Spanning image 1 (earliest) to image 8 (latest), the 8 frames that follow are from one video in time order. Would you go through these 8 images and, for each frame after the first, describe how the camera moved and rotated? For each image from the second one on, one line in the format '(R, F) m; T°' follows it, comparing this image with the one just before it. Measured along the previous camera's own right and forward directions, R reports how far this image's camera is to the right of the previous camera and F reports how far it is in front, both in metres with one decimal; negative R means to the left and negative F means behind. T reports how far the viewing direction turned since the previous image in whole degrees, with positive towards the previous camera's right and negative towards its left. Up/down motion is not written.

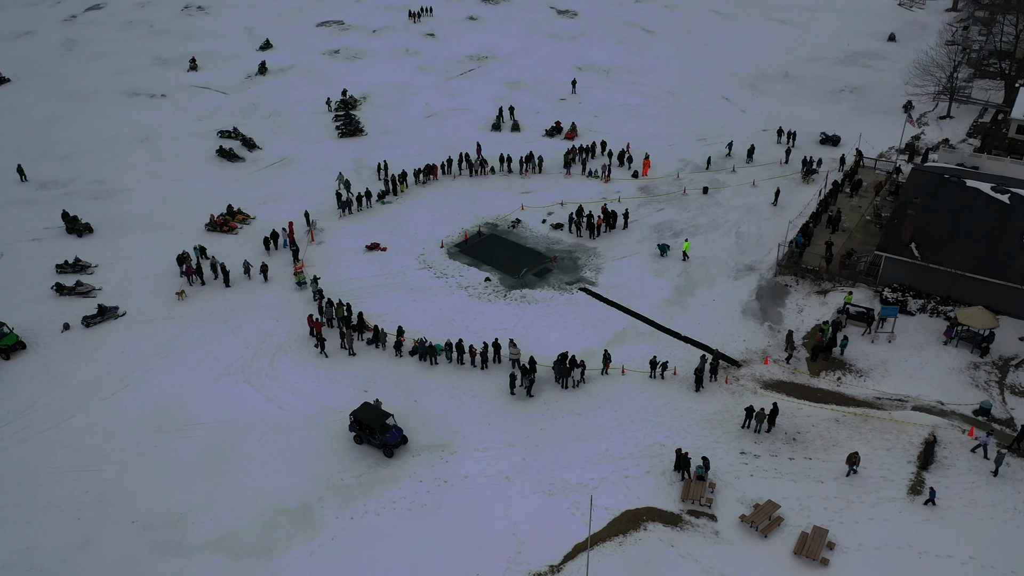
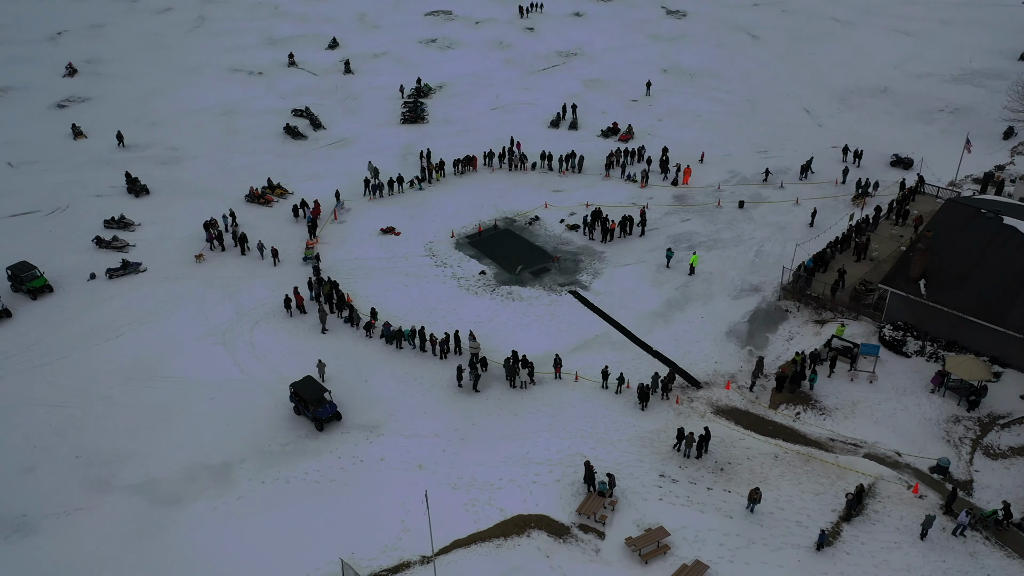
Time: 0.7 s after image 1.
(+5.6, +0.5) m; -9°
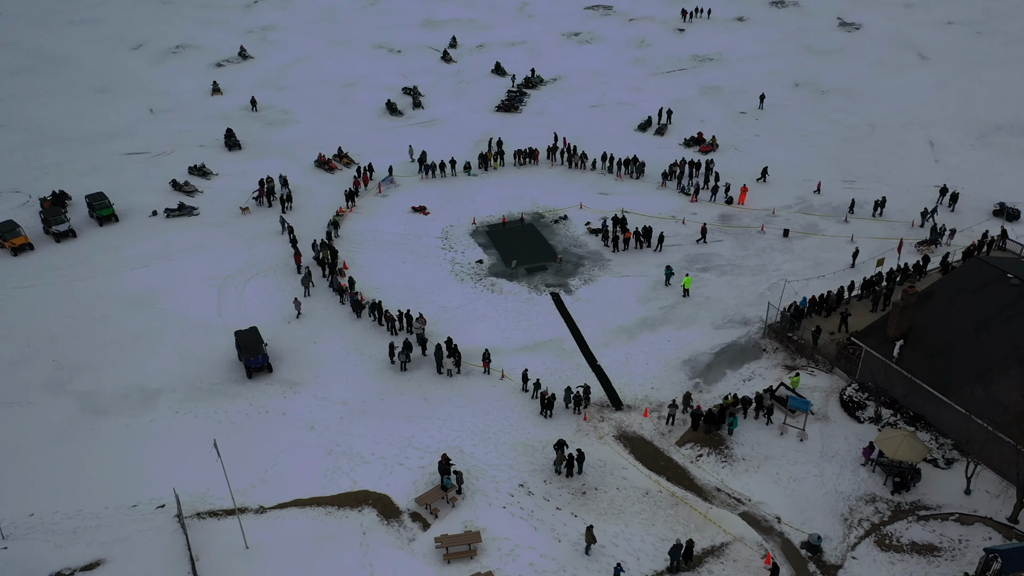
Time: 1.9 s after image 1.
(+8.2, +0.9) m; -13°
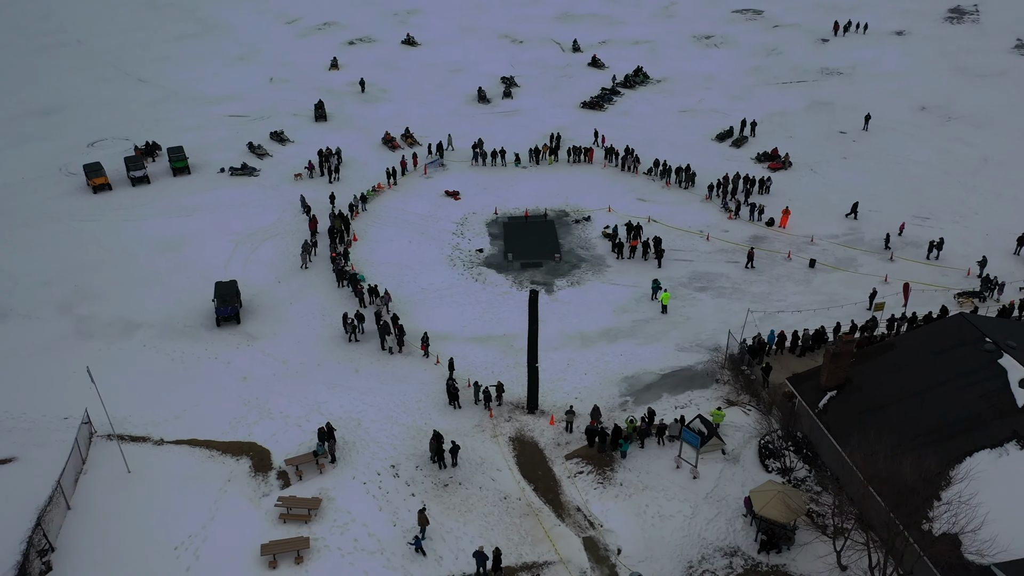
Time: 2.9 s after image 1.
(+7.5, +0.9) m; -12°
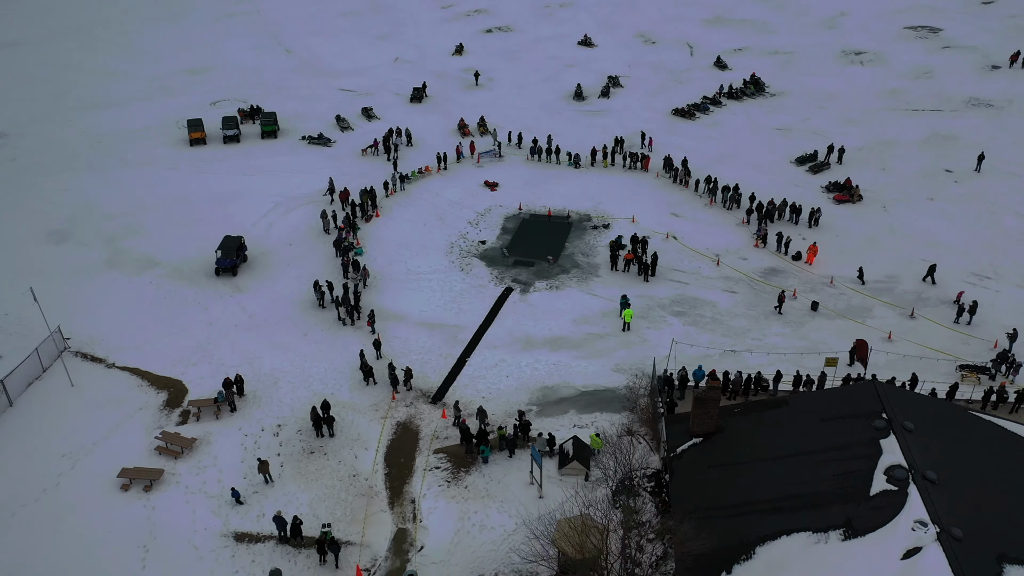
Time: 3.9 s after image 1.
(+8.2, +0.9) m; -13°
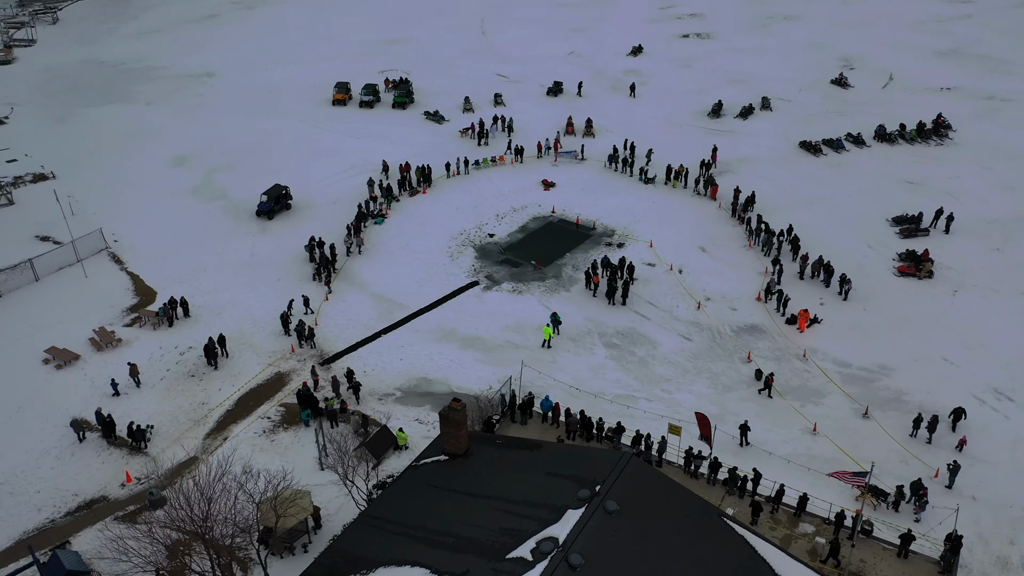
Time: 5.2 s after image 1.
(+11.5, +1.7) m; -18°
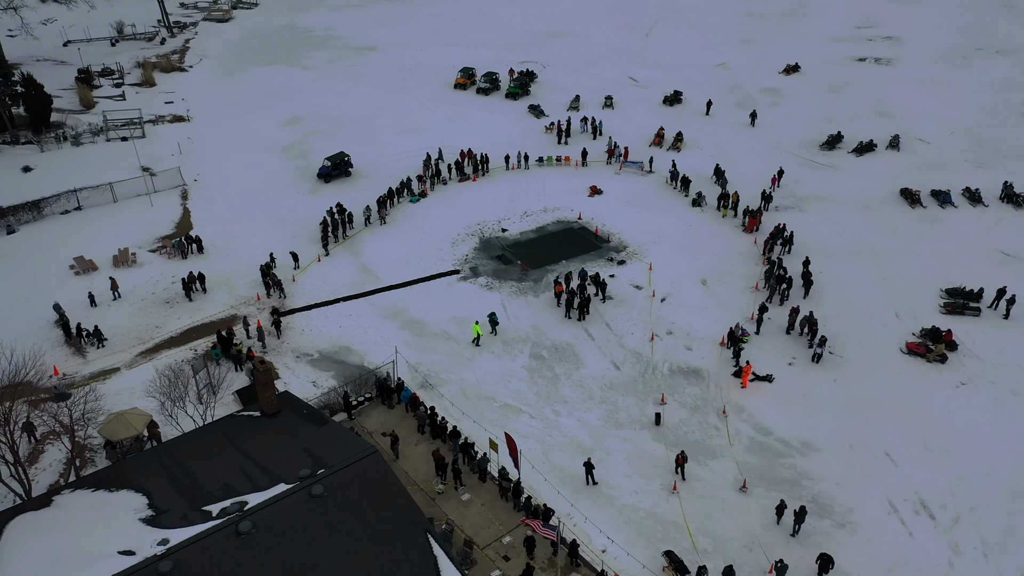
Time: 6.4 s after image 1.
(+9.6, +1.2) m; -15°
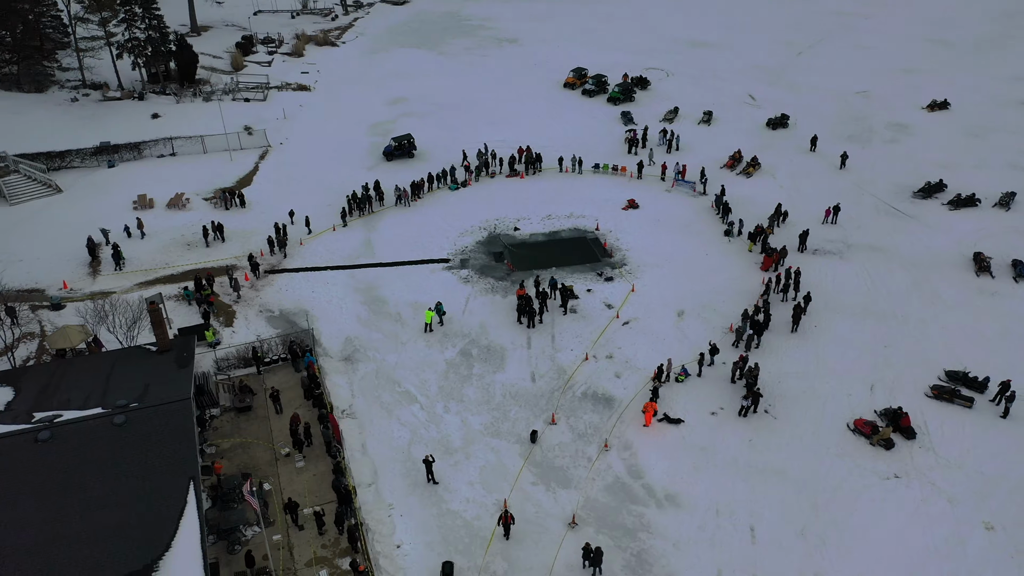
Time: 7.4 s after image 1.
(+8.9, +0.8) m; -14°
